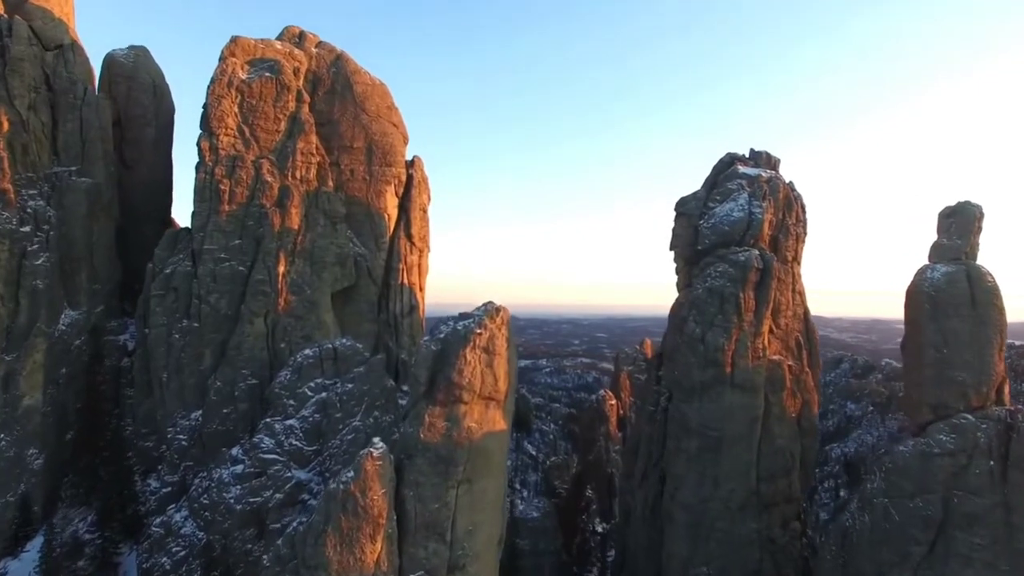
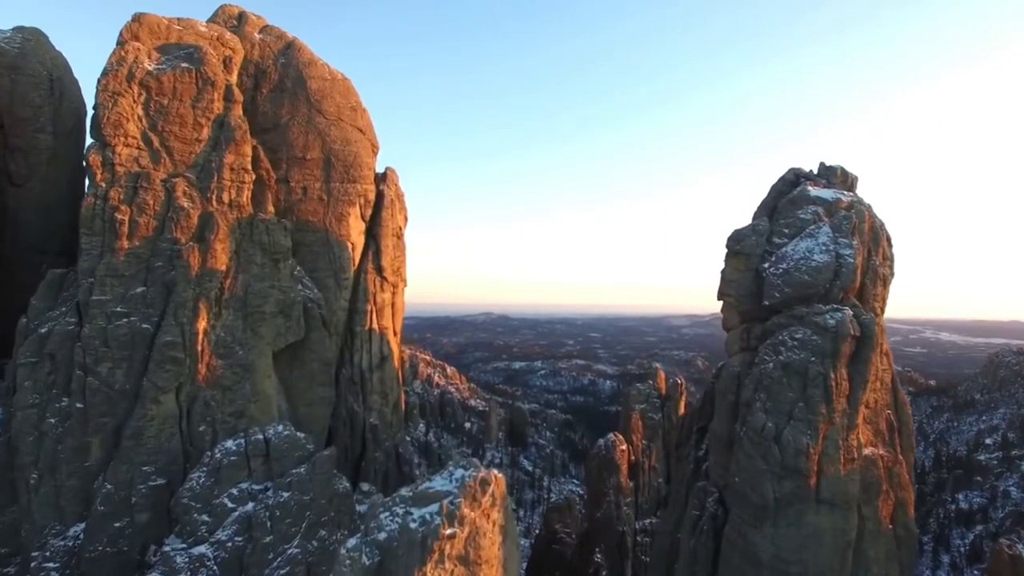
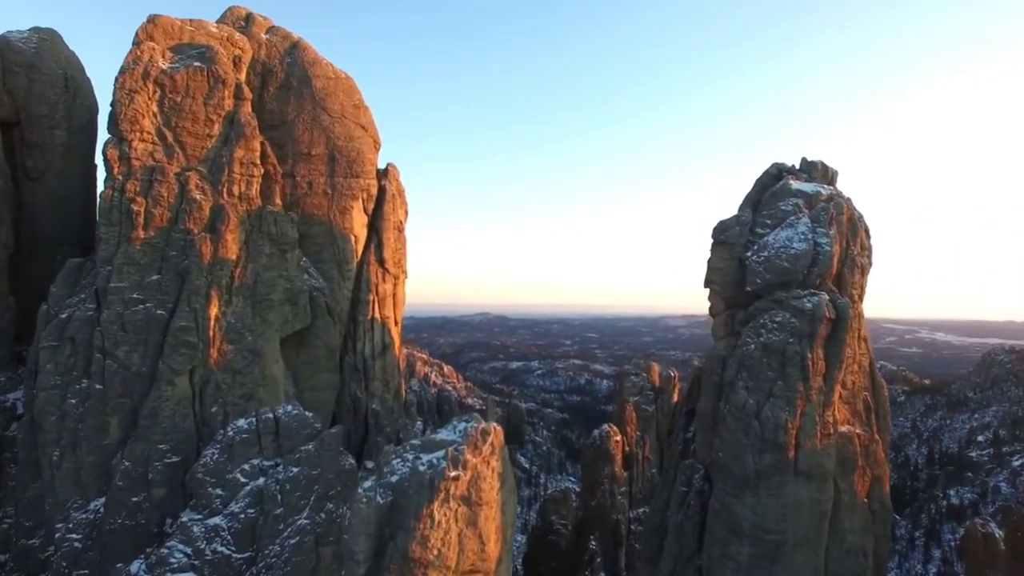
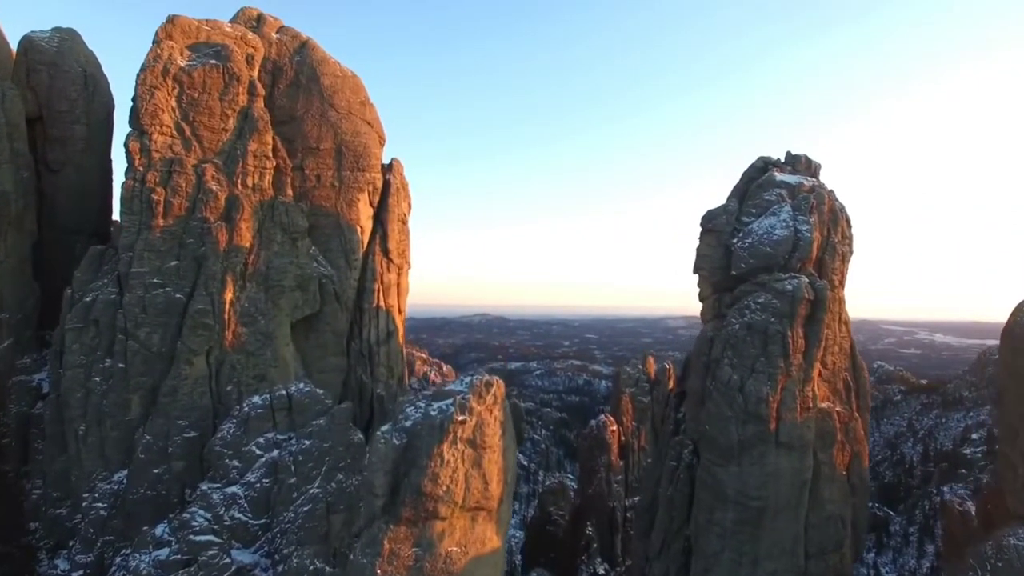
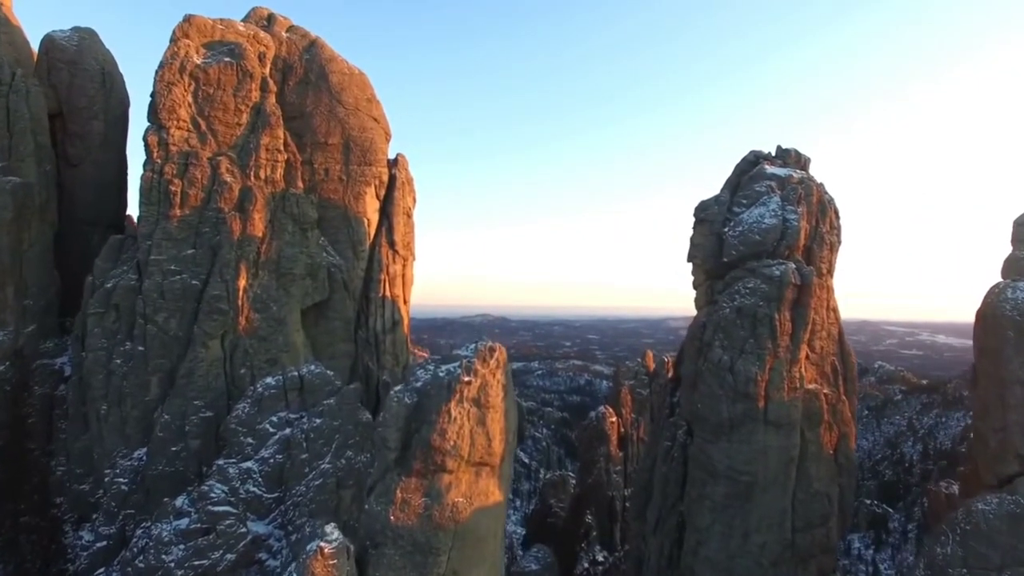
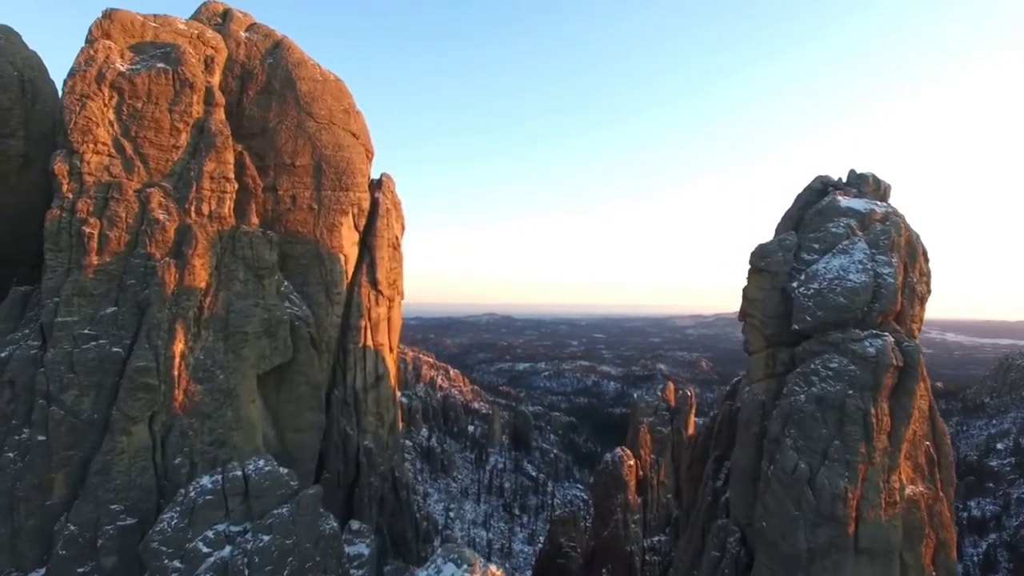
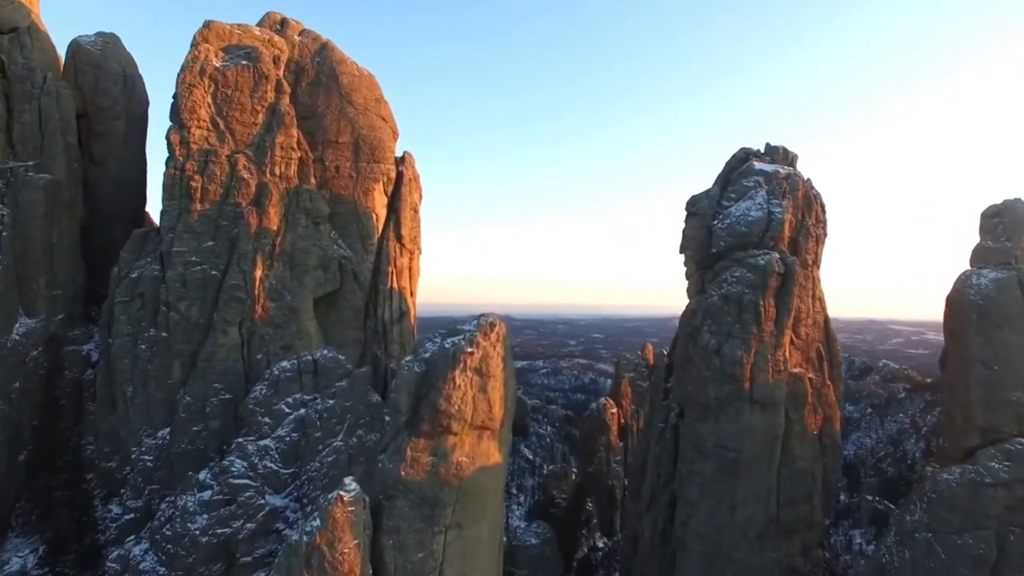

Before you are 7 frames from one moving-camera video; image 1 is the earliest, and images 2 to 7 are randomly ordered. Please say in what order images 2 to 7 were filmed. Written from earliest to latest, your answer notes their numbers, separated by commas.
7, 5, 4, 3, 2, 6
